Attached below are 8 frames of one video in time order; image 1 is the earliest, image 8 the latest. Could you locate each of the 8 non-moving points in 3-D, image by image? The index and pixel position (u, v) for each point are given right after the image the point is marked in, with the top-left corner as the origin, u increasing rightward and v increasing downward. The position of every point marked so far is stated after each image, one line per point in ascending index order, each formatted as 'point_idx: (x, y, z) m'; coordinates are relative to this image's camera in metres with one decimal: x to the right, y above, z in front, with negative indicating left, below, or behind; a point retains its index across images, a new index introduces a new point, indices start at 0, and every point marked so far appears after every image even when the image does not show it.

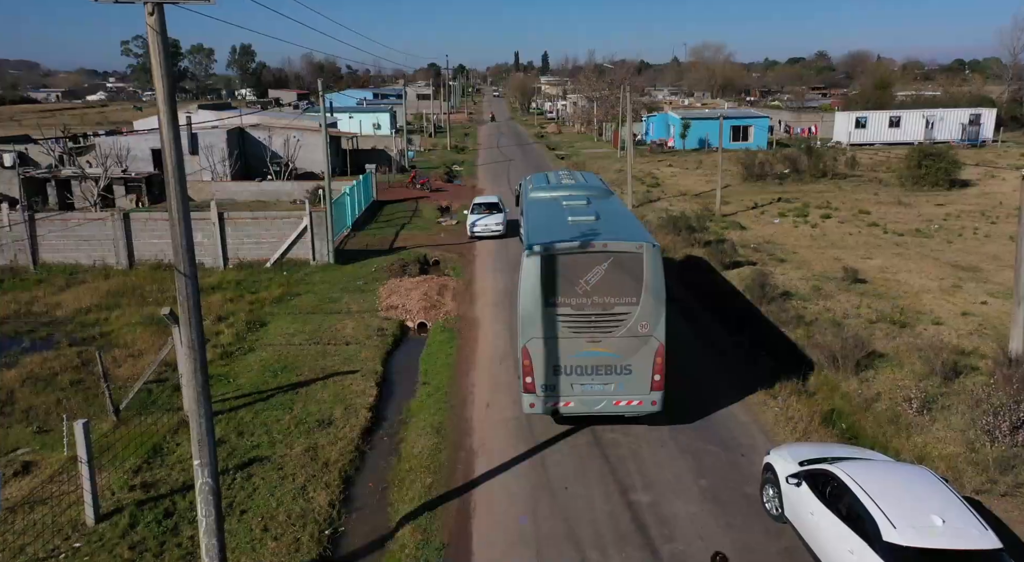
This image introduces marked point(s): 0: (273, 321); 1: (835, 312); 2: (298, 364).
0: (-5.3, -0.9, +19.1) m
1: (+7.4, -0.7, +19.5) m
2: (-4.0, -1.6, +16.2) m
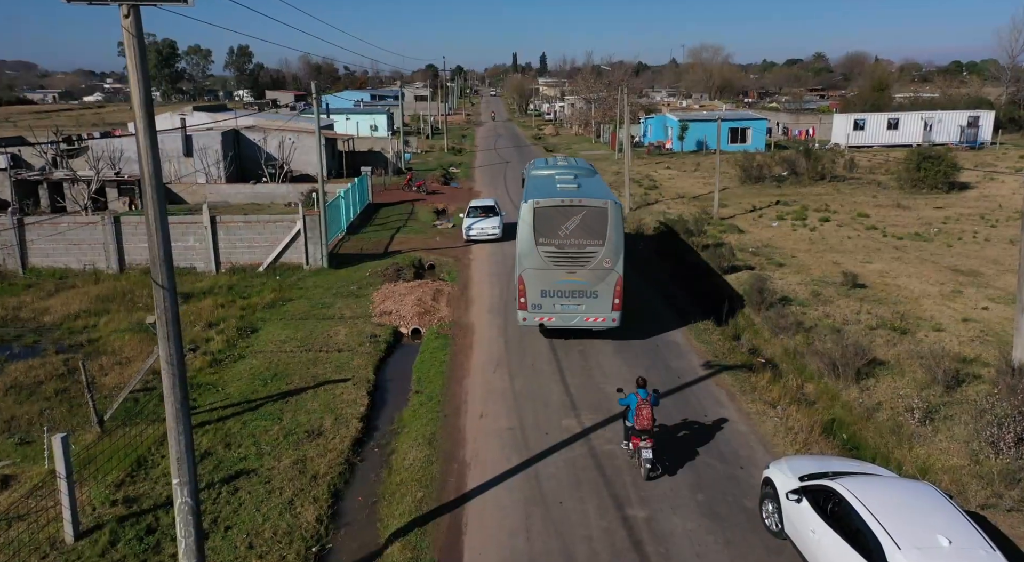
0: (-5.4, -1.0, +18.8) m
1: (+7.3, -0.8, +19.2) m
2: (-4.1, -1.7, +15.9) m
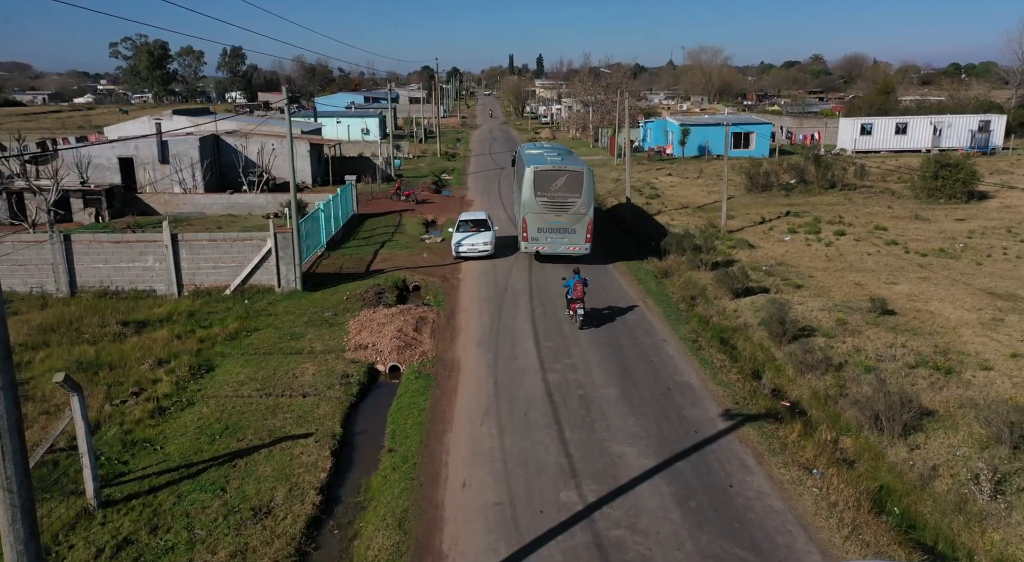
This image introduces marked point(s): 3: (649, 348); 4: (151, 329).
0: (-5.6, -1.6, +16.6) m
1: (+7.1, -1.4, +17.0) m
2: (-4.3, -2.3, +13.7) m
3: (+2.8, -1.4, +17.7) m
4: (-8.0, -1.1, +19.0) m
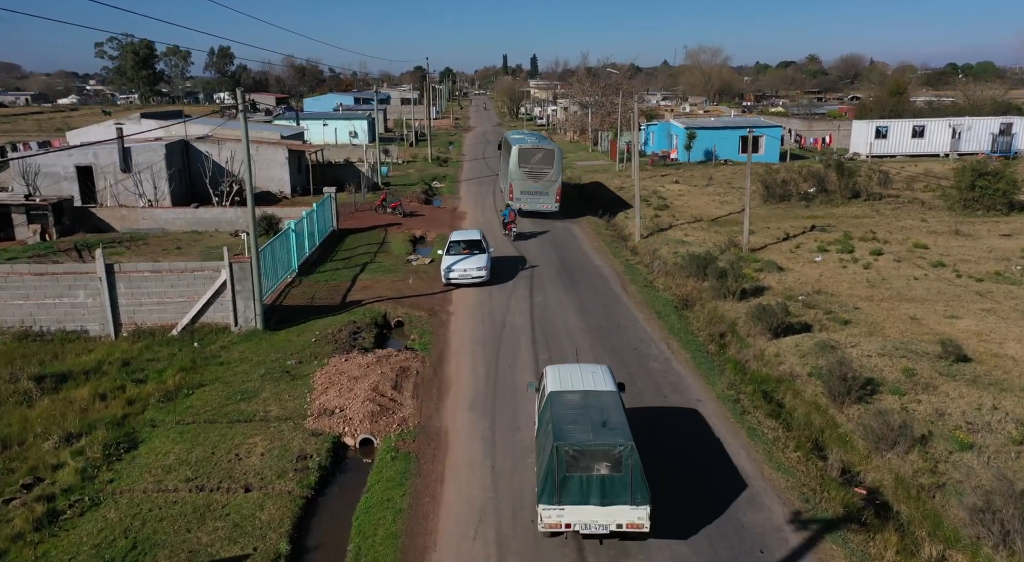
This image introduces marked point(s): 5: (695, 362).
0: (-5.6, -2.4, +13.2) m
1: (+7.1, -2.2, +13.7) m
2: (-4.3, -3.1, +10.3) m
3: (+2.9, -2.2, +14.3) m
4: (-8.0, -1.9, +15.6) m
5: (+3.7, -1.6, +17.2) m
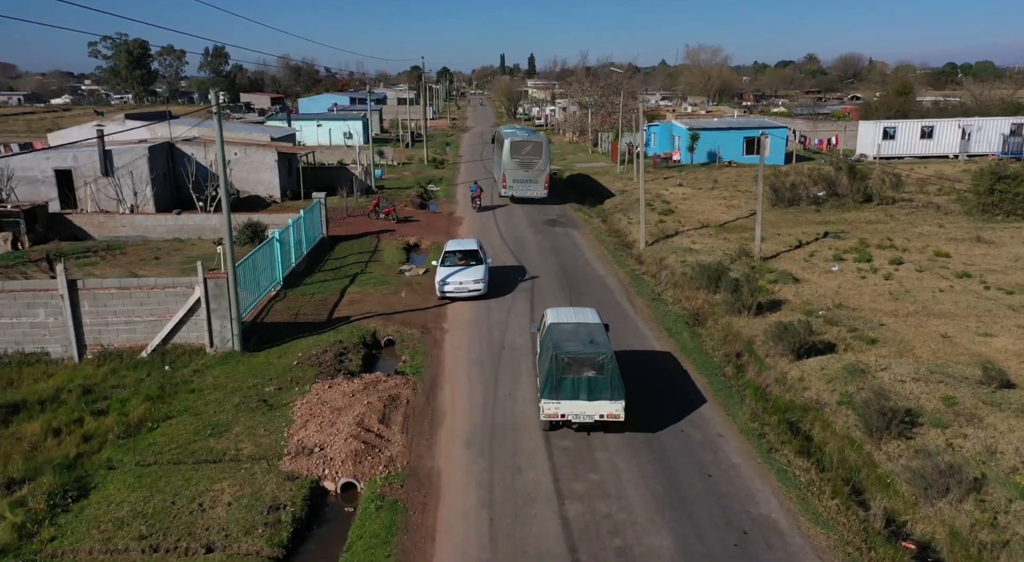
0: (-5.6, -2.8, +11.7) m
1: (+7.1, -2.5, +12.3) m
2: (-4.2, -3.4, +8.8) m
3: (+2.9, -2.5, +12.8) m
4: (-8.0, -2.2, +14.0) m
5: (+3.7, -2.0, +15.7) m
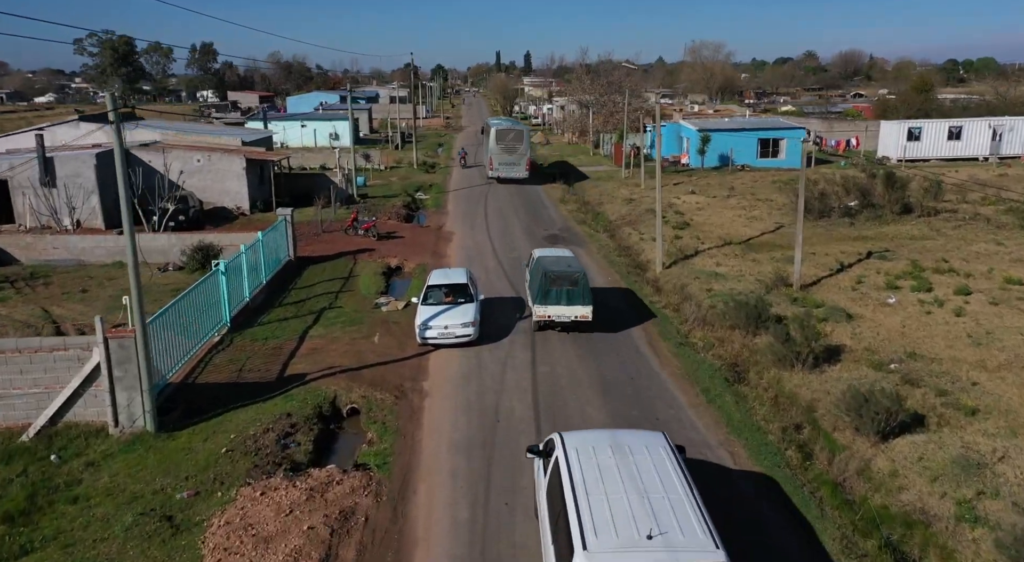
0: (-5.6, -3.7, +7.7) m
1: (+7.1, -3.4, +8.3) m
2: (-4.2, -4.4, +4.8) m
3: (+2.8, -3.4, +8.8) m
4: (-8.0, -3.2, +10.0) m
5: (+3.6, -2.8, +11.7) m
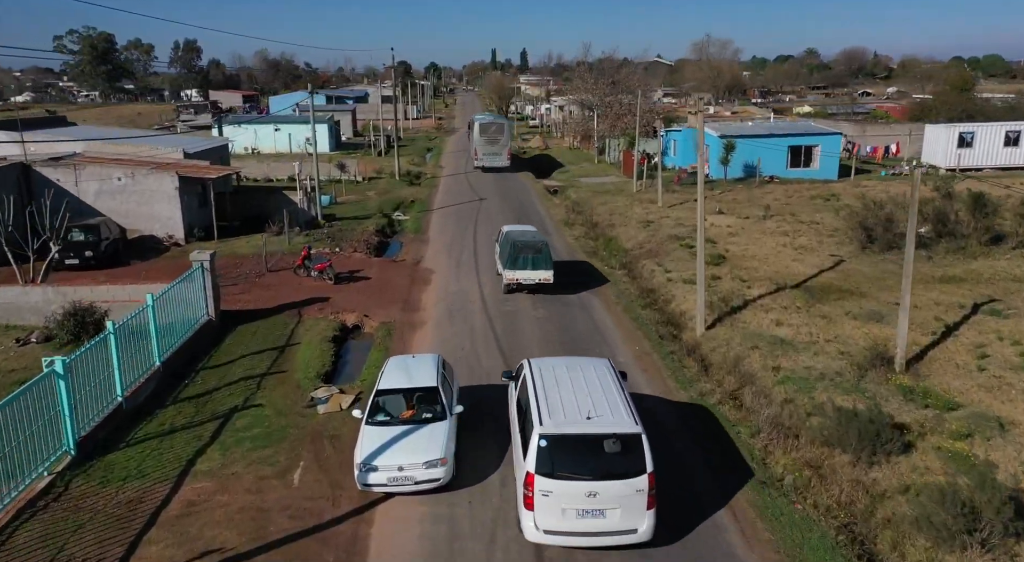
0: (-5.6, -5.2, +1.3) m
1: (+7.0, -4.9, +1.9) m
2: (-4.3, -5.9, -1.7) m
3: (+2.8, -5.0, +2.4) m
4: (-8.1, -4.7, +3.5) m
5: (+3.6, -4.3, +5.3) m
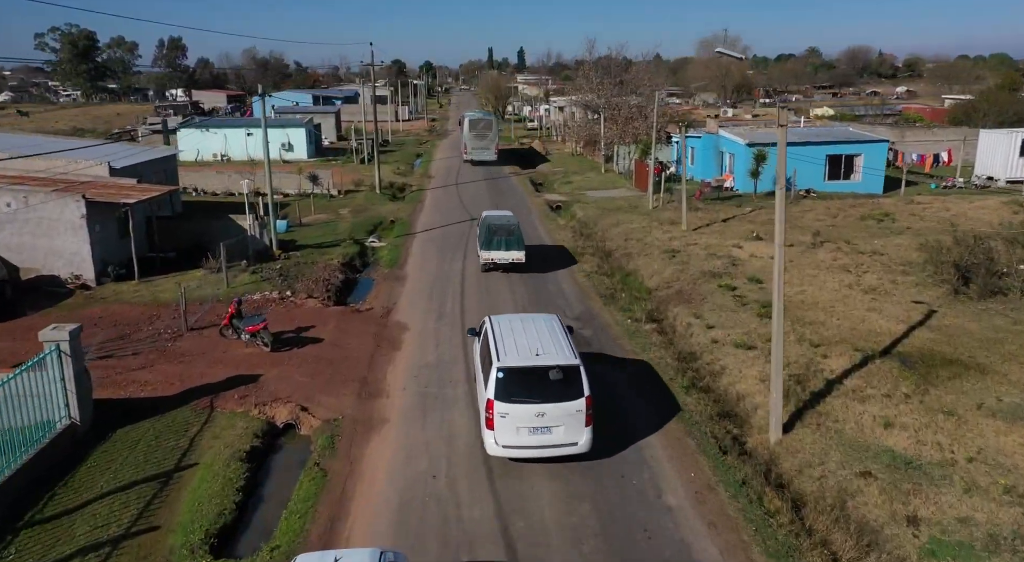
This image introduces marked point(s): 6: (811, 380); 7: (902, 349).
0: (-5.7, -6.6, -4.7) m
1: (+7.0, -6.3, -4.0) m
2: (-4.3, -7.3, -7.6) m
3: (+2.8, -6.3, -3.5) m
4: (-8.1, -6.0, -2.4) m
5: (+3.5, -5.7, -0.6) m
6: (+5.5, -1.8, +15.6) m
7: (+8.1, -1.4, +17.3) m
